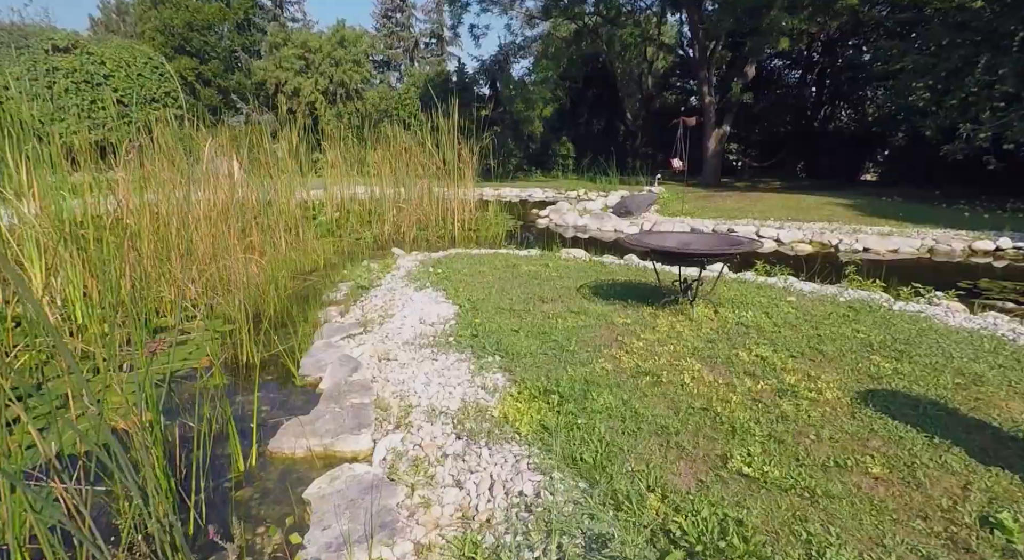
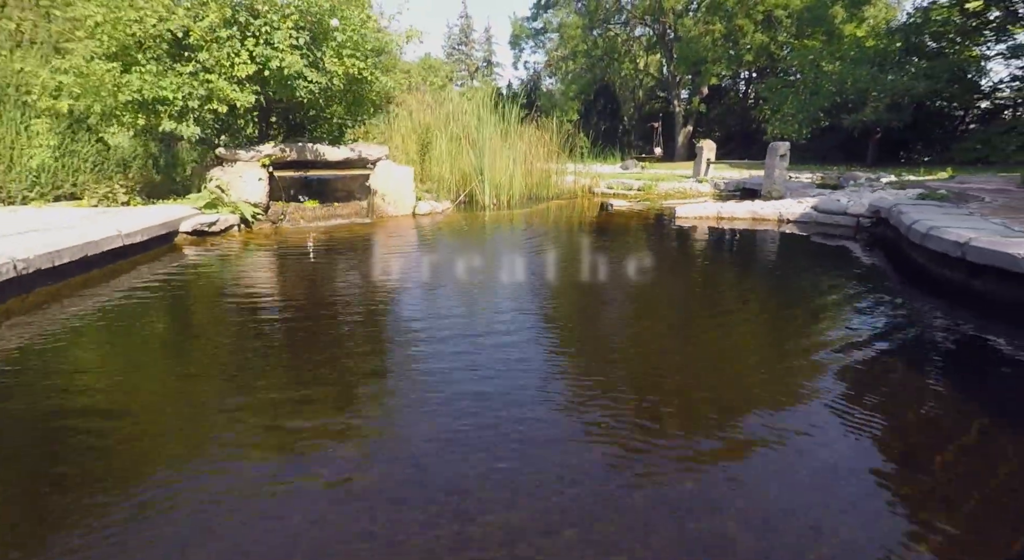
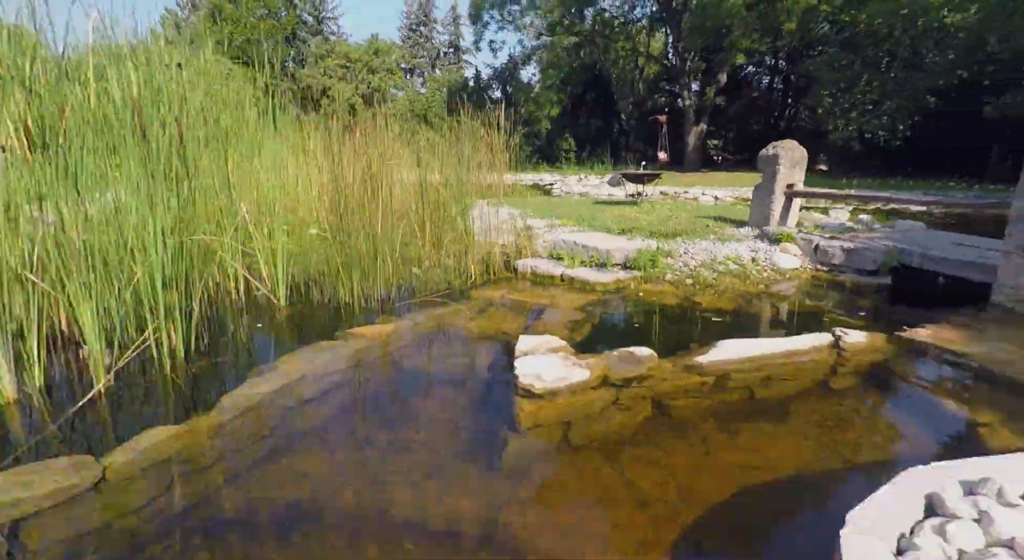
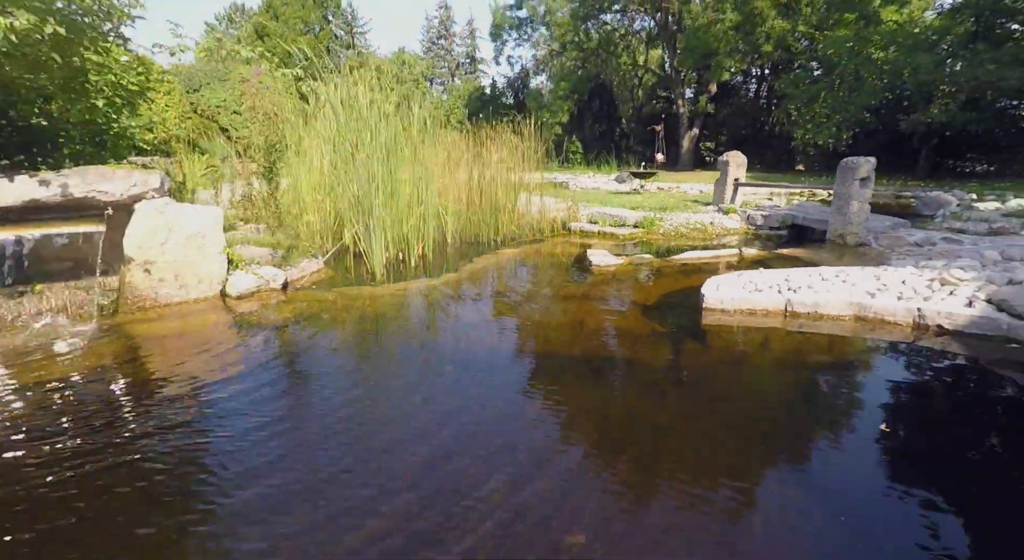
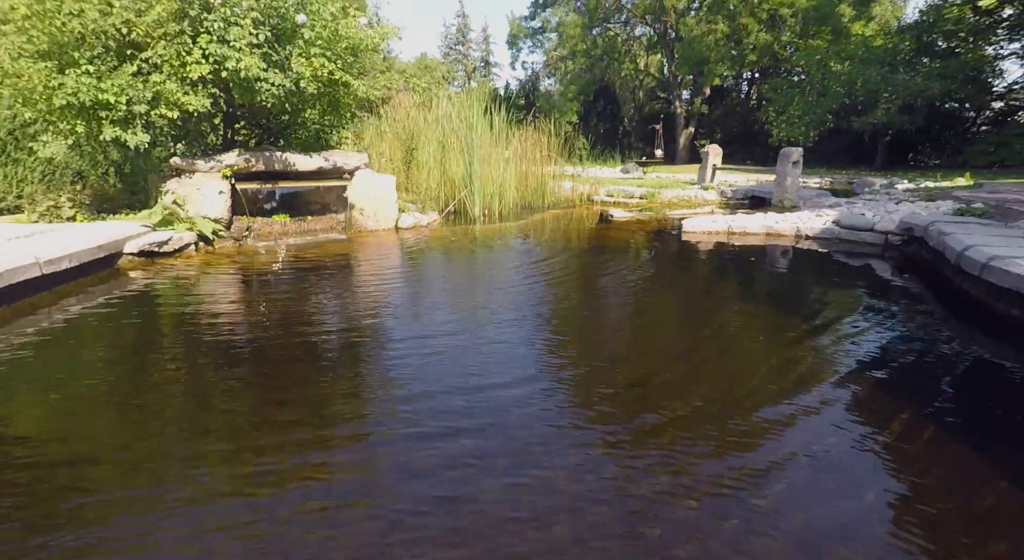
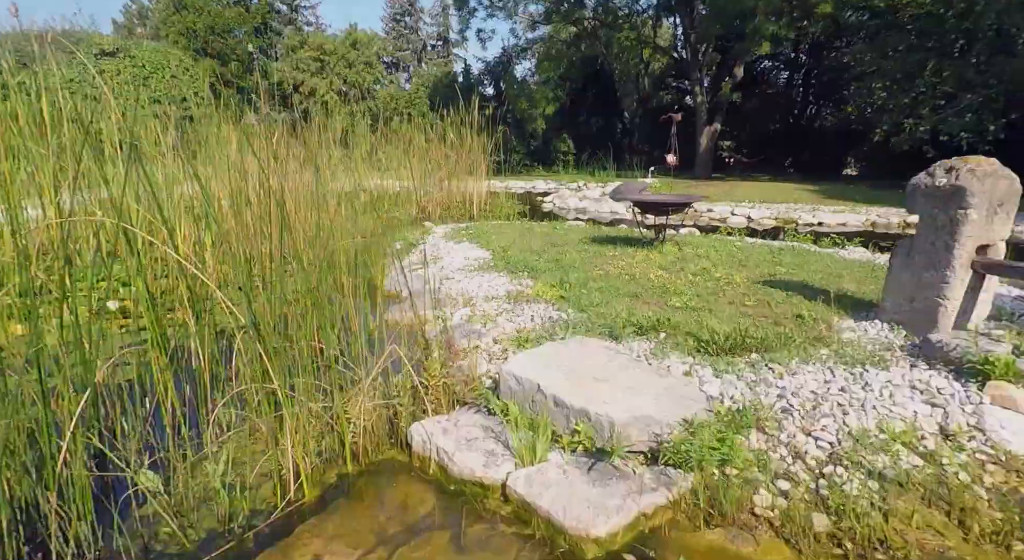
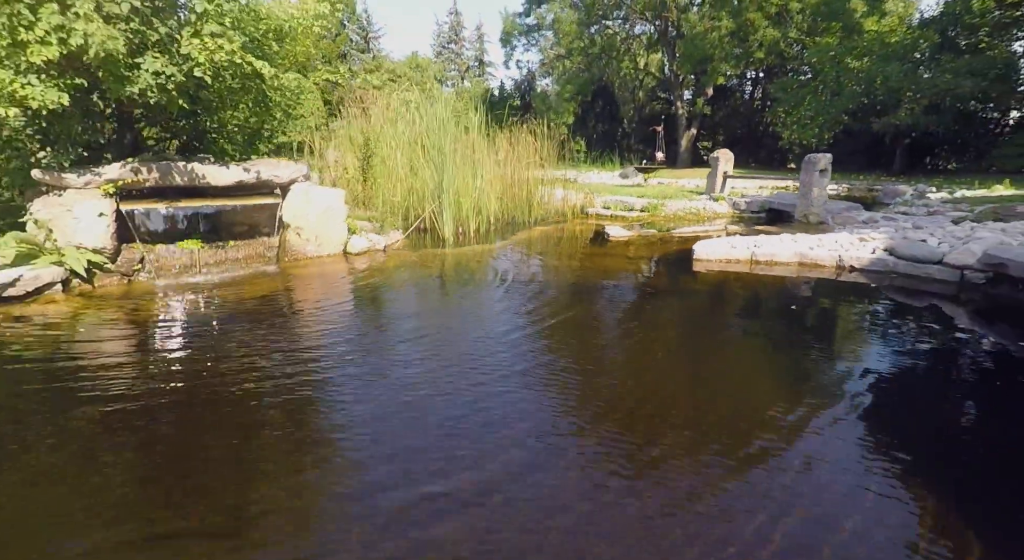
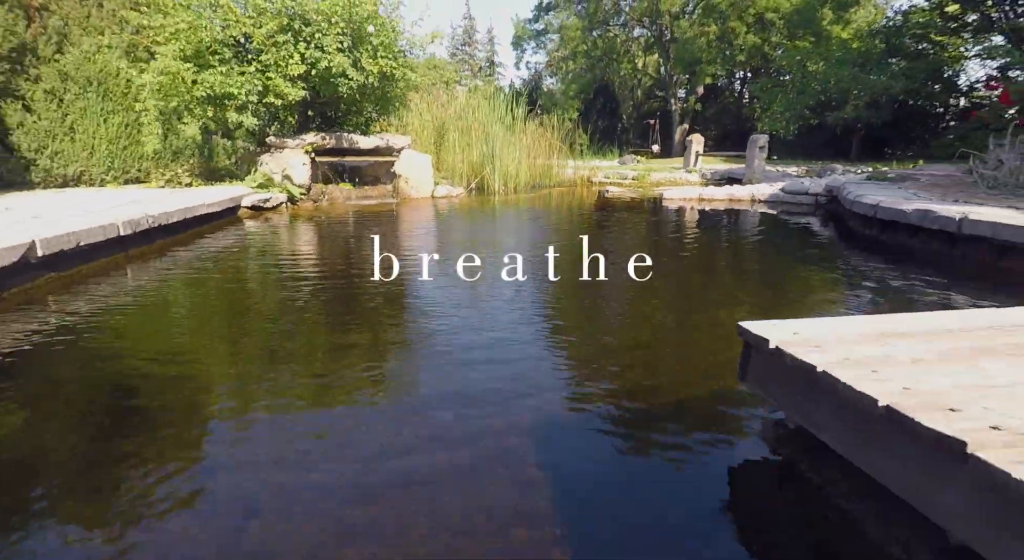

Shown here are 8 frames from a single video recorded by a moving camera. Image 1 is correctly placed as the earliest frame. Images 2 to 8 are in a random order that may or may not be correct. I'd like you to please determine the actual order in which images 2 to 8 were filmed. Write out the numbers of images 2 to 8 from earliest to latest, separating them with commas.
6, 3, 4, 7, 5, 2, 8
